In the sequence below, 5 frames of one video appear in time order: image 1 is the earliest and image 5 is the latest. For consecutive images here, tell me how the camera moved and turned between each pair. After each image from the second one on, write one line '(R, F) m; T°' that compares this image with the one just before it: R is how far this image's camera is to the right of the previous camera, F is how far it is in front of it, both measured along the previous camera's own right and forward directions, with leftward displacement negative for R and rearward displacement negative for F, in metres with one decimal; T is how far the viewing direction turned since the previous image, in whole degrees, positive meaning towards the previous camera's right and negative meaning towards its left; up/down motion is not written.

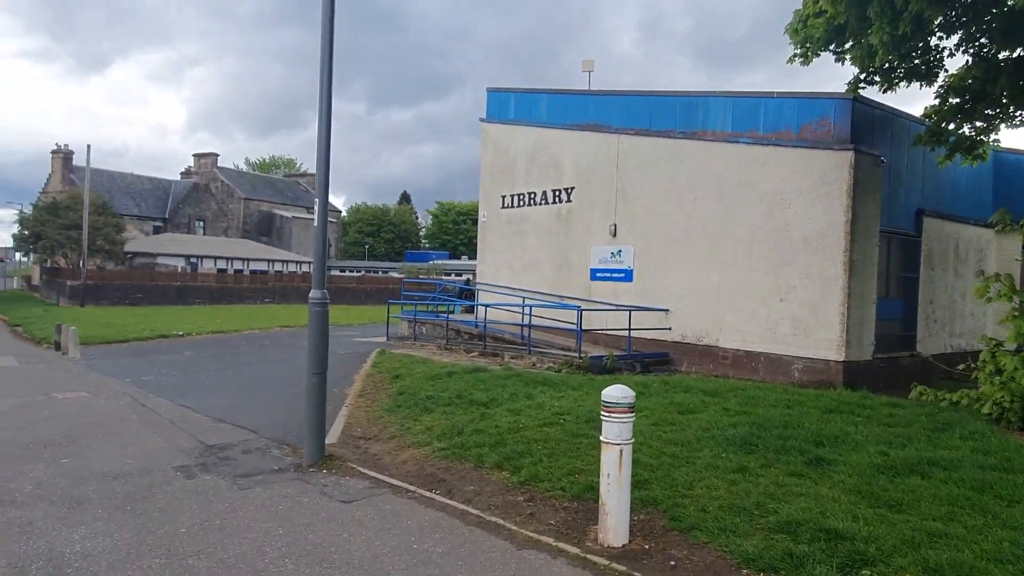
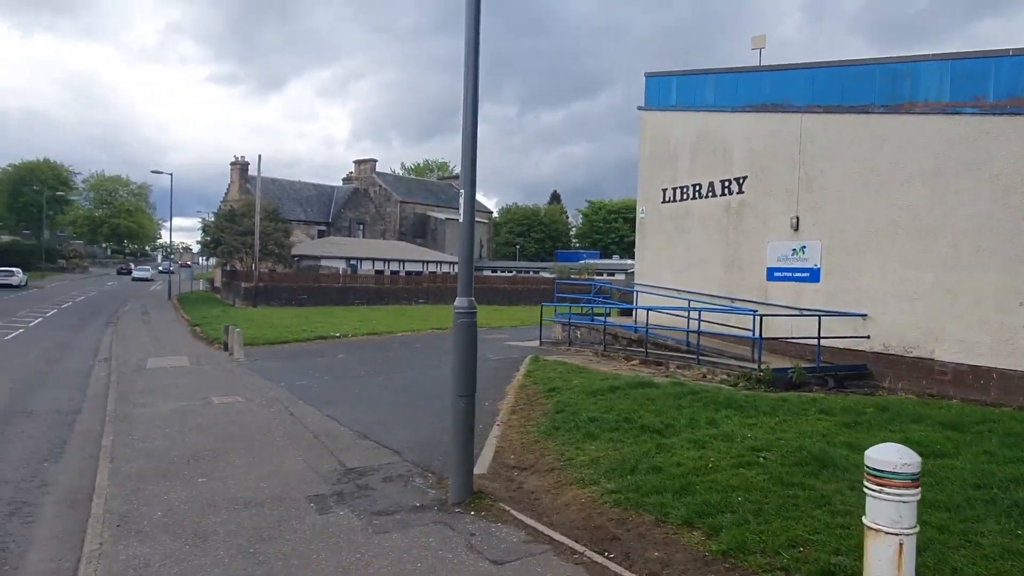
(-0.3, +1.3) m; -12°
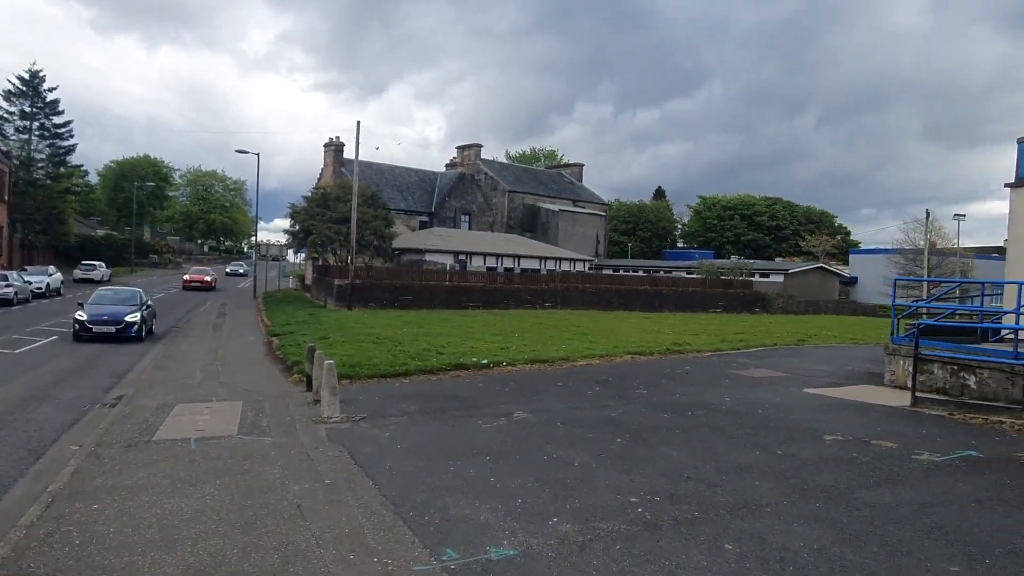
(-3.4, +9.0) m; -7°
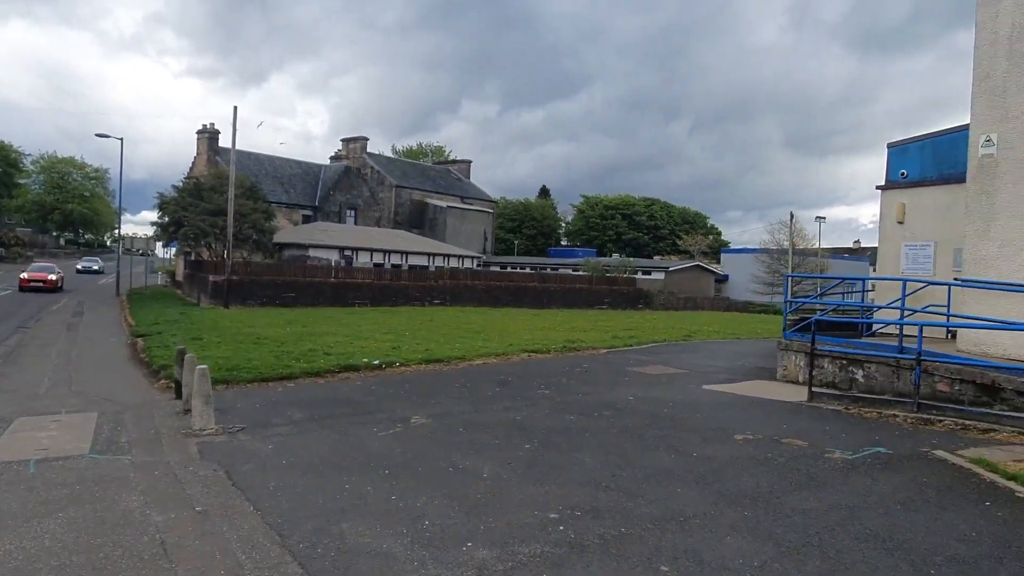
(-0.1, +0.6) m; +9°
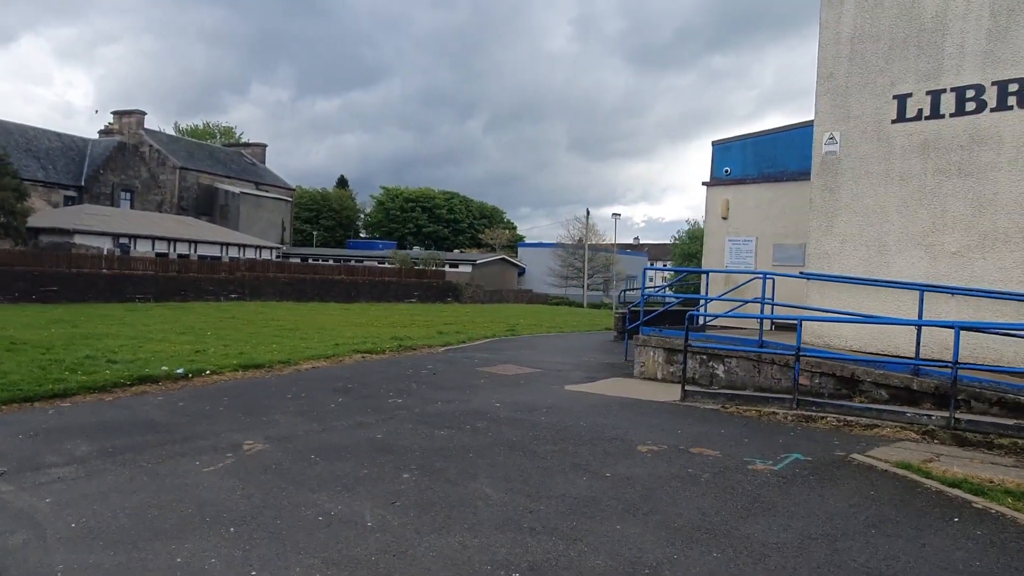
(-0.6, +1.4) m; +16°
